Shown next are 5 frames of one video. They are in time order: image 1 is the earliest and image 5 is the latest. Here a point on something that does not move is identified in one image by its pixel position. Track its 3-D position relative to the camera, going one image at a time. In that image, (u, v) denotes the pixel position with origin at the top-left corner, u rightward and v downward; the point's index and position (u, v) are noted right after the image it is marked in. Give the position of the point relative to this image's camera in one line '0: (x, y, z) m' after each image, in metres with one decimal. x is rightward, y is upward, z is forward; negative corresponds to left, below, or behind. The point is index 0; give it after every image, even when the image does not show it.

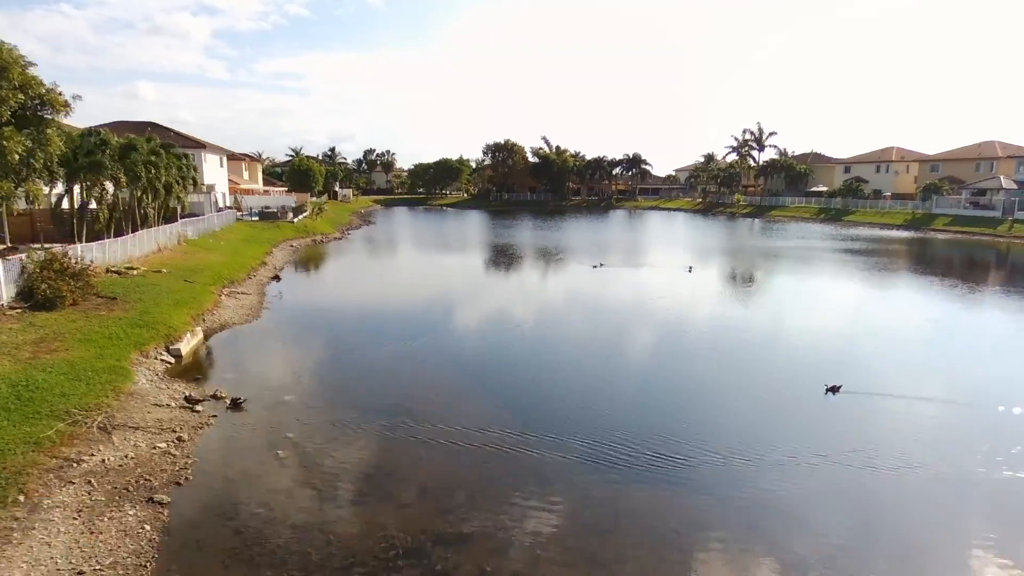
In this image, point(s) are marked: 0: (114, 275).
0: (-11.8, +0.6, +18.1) m
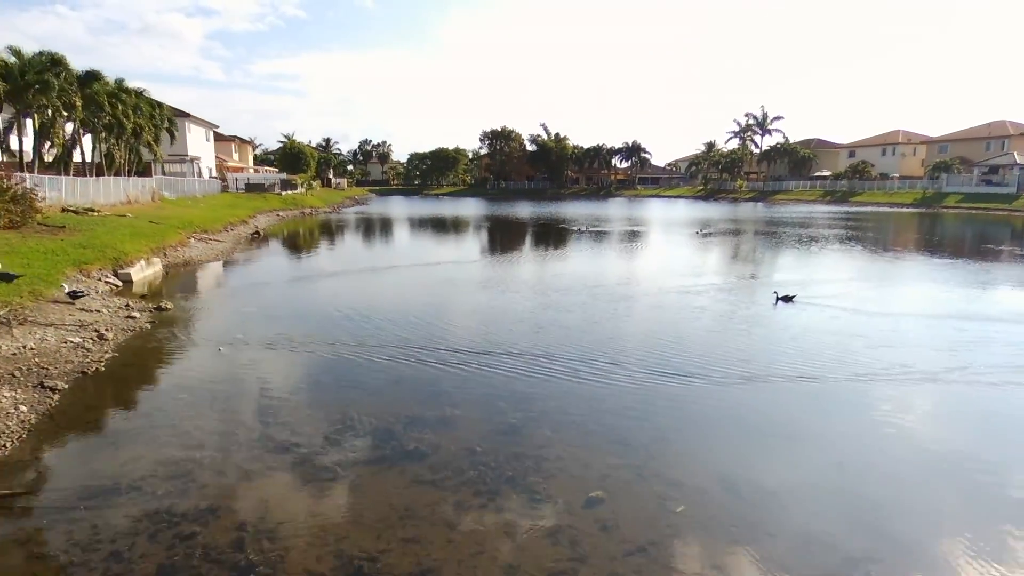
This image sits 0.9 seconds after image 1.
0: (-11.8, +2.0, +16.6) m
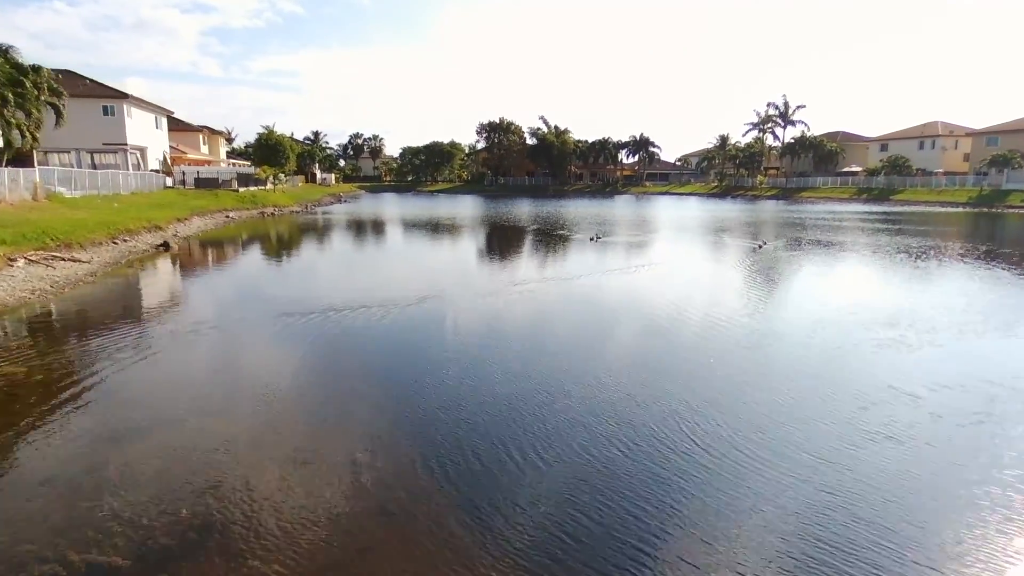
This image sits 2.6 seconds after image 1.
0: (-11.7, +1.2, +11.2) m
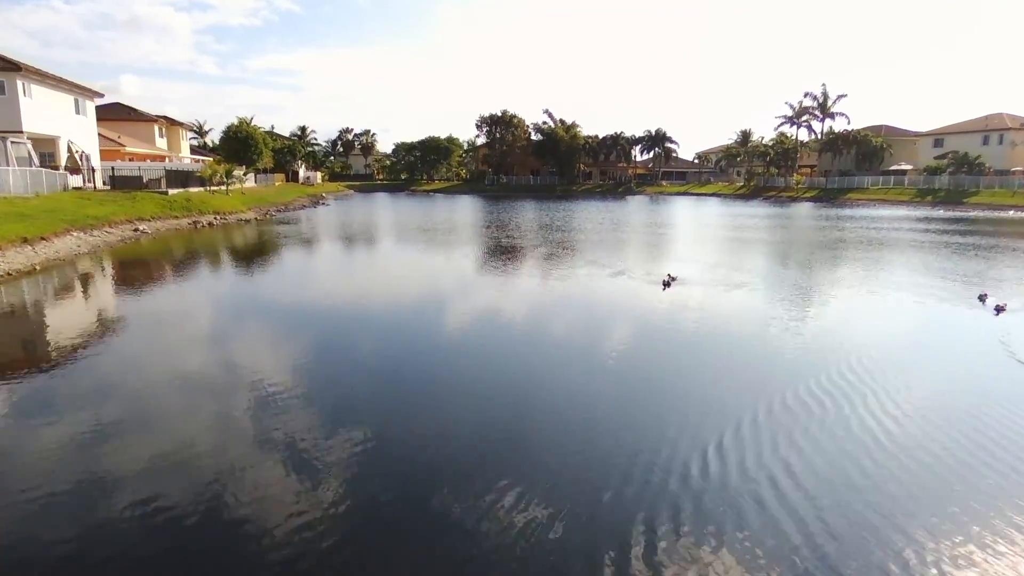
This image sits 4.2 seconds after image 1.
0: (-11.2, +0.1, +4.5) m
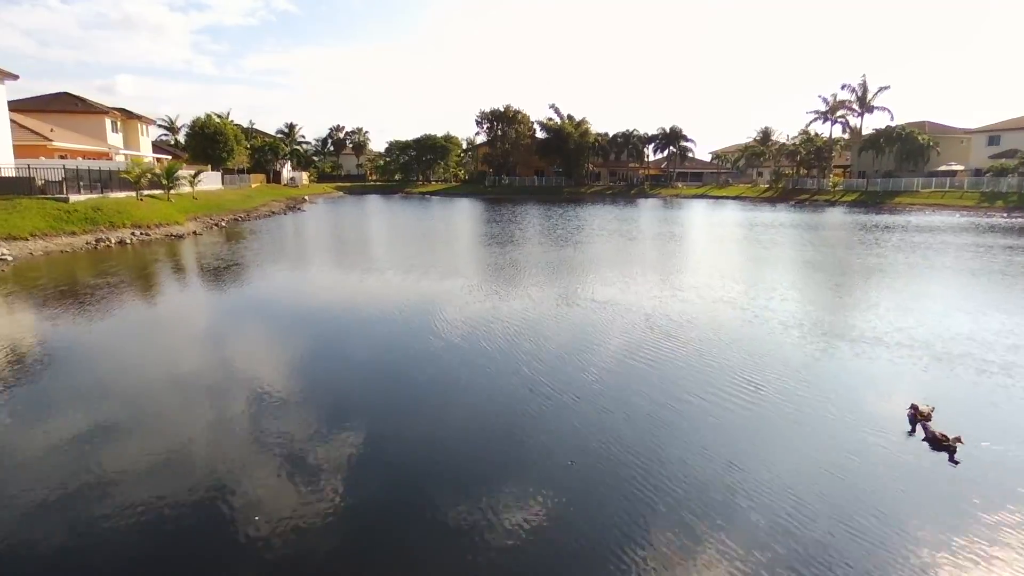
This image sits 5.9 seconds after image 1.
0: (-10.8, -0.9, -0.9) m
